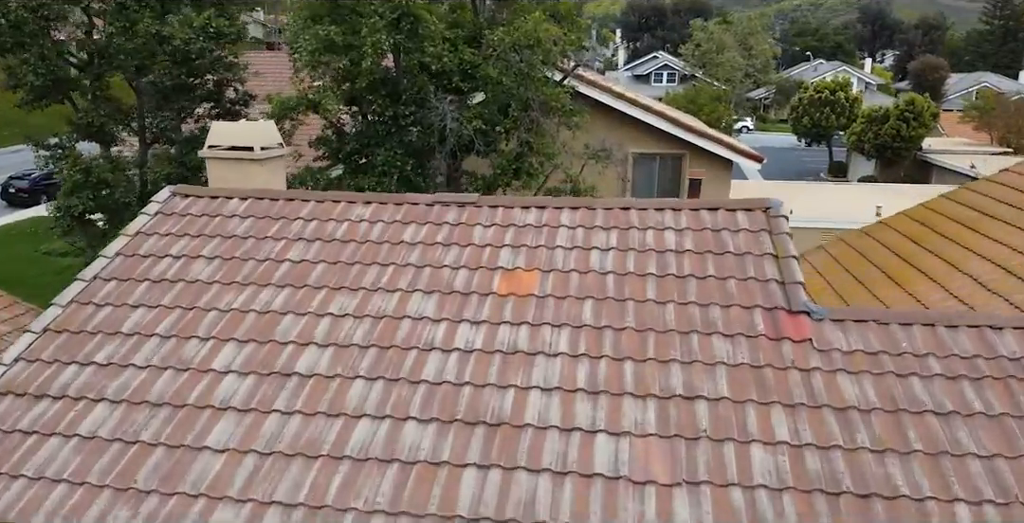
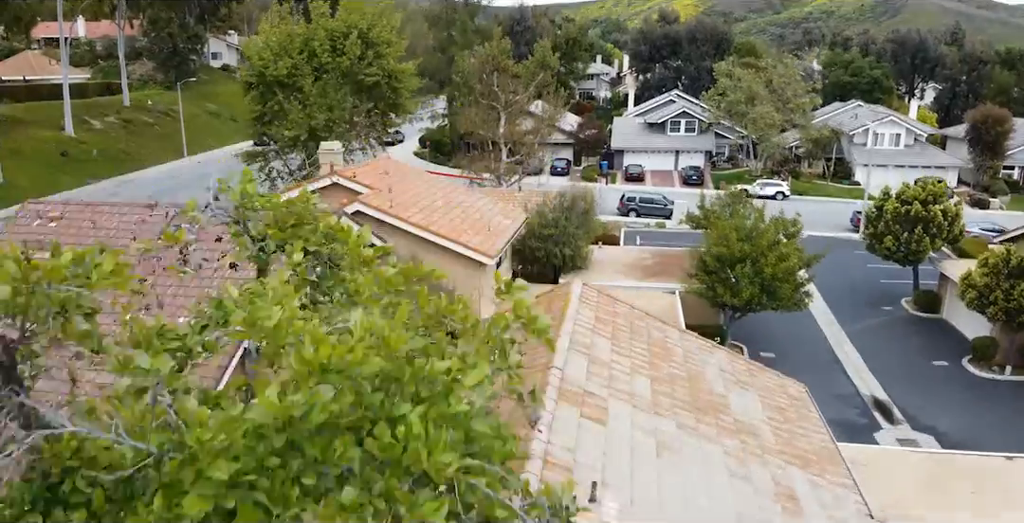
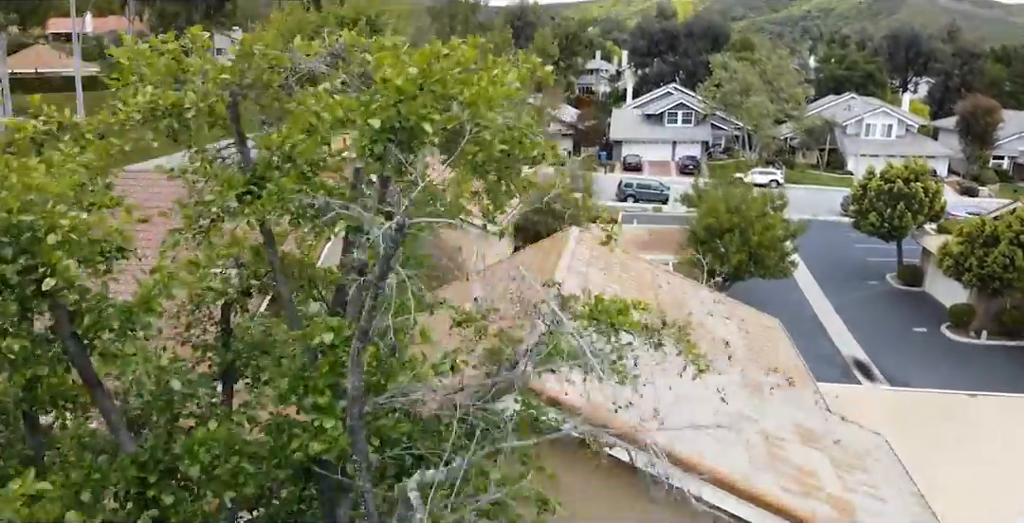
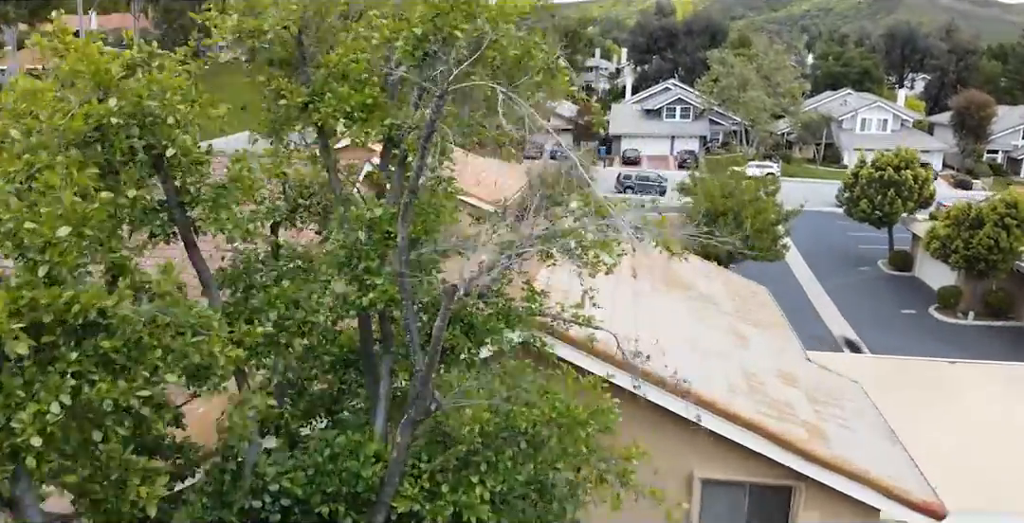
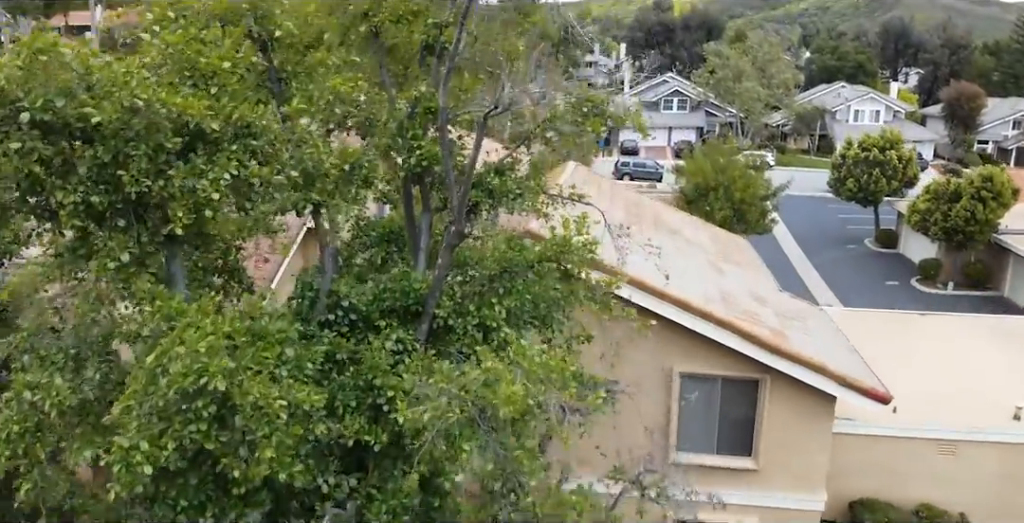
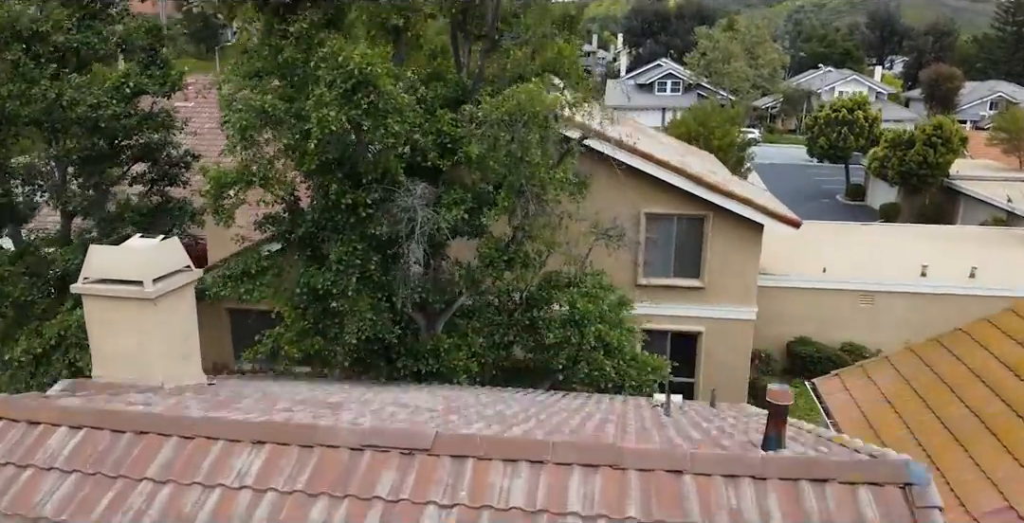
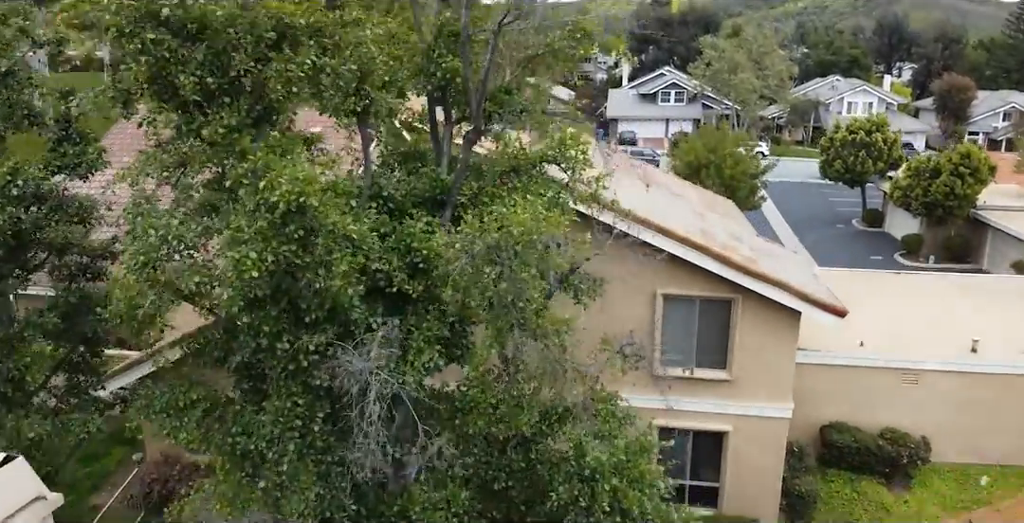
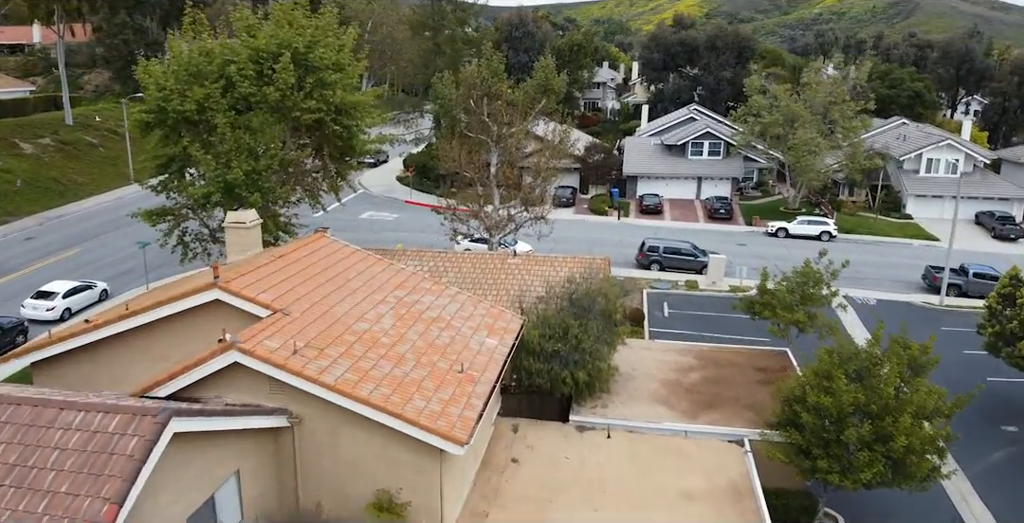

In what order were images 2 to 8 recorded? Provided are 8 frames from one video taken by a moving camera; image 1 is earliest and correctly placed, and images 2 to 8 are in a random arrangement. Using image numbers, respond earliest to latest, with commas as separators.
6, 7, 5, 4, 3, 2, 8
